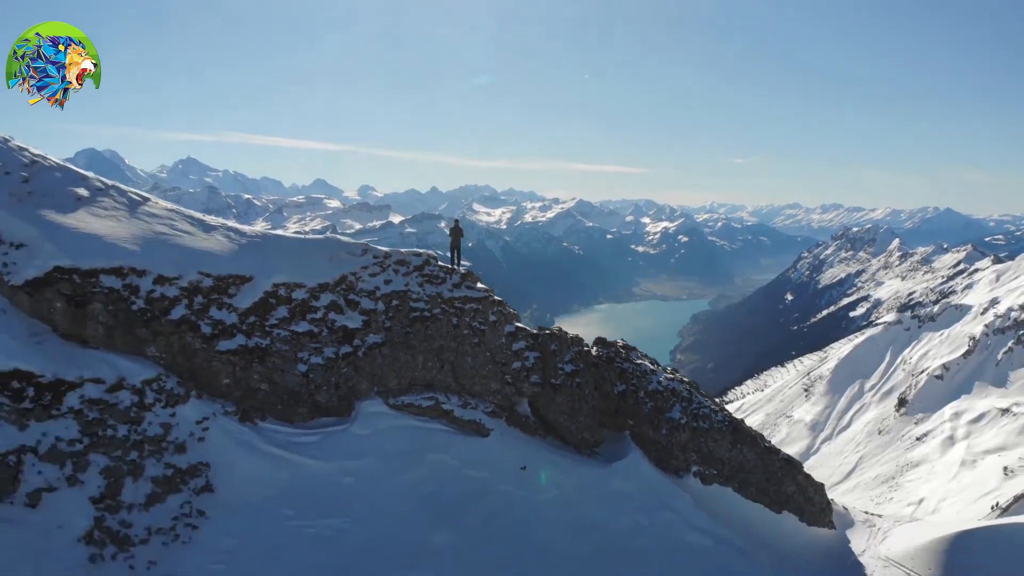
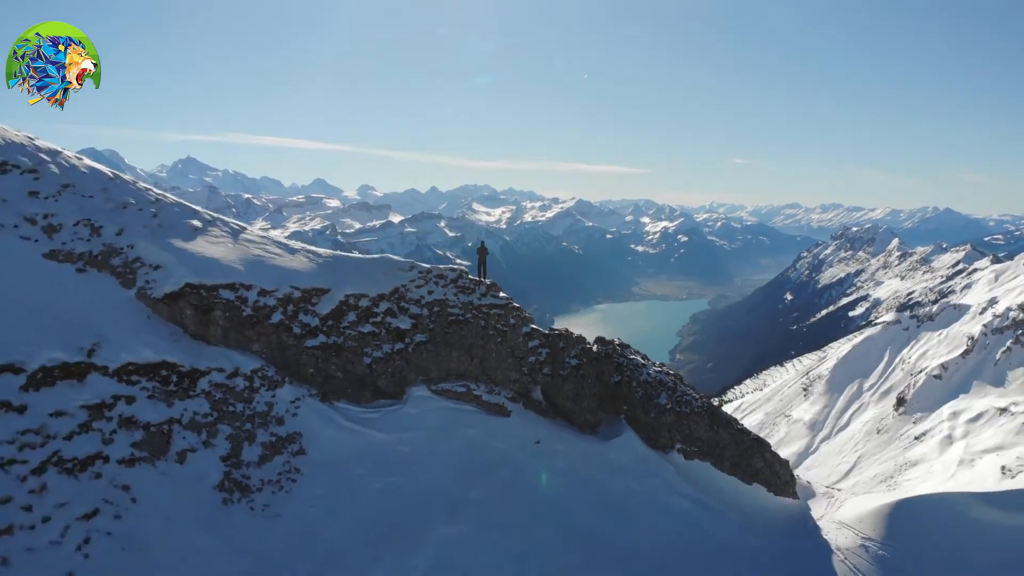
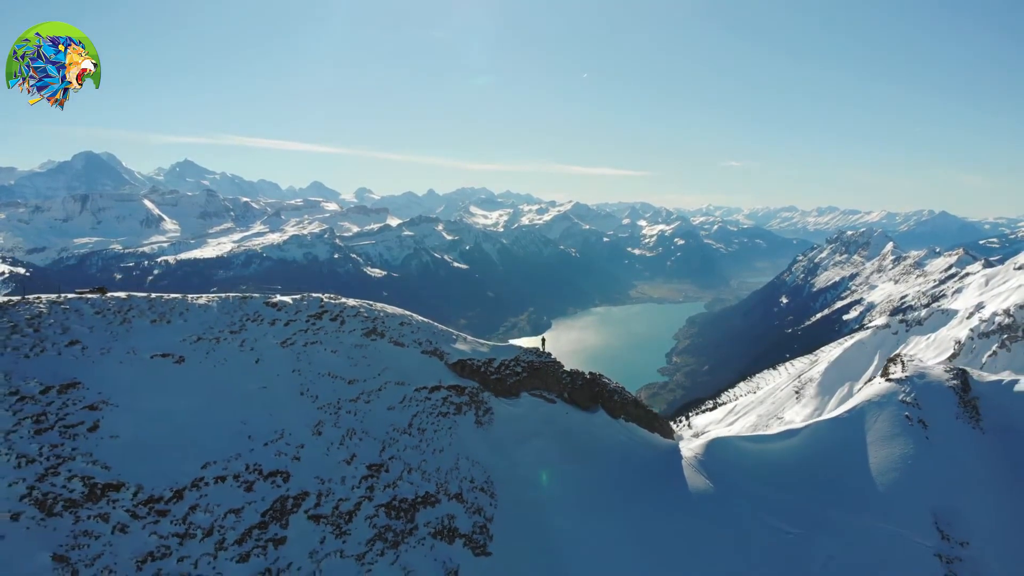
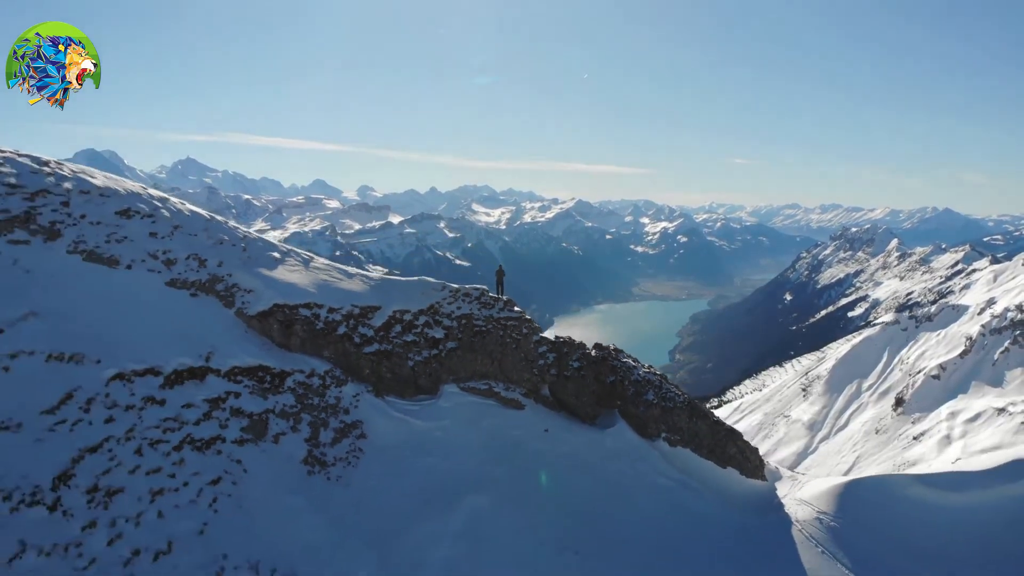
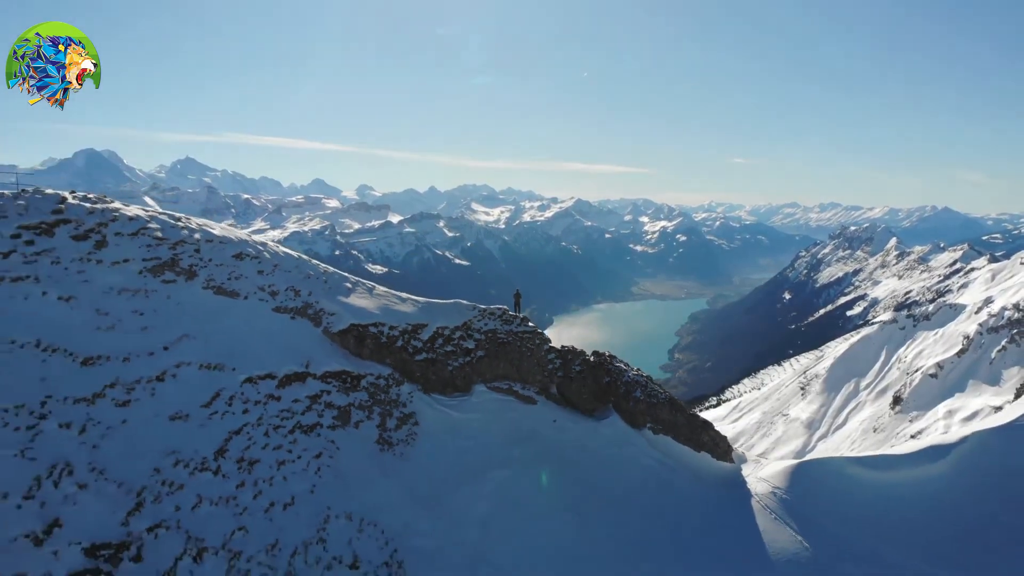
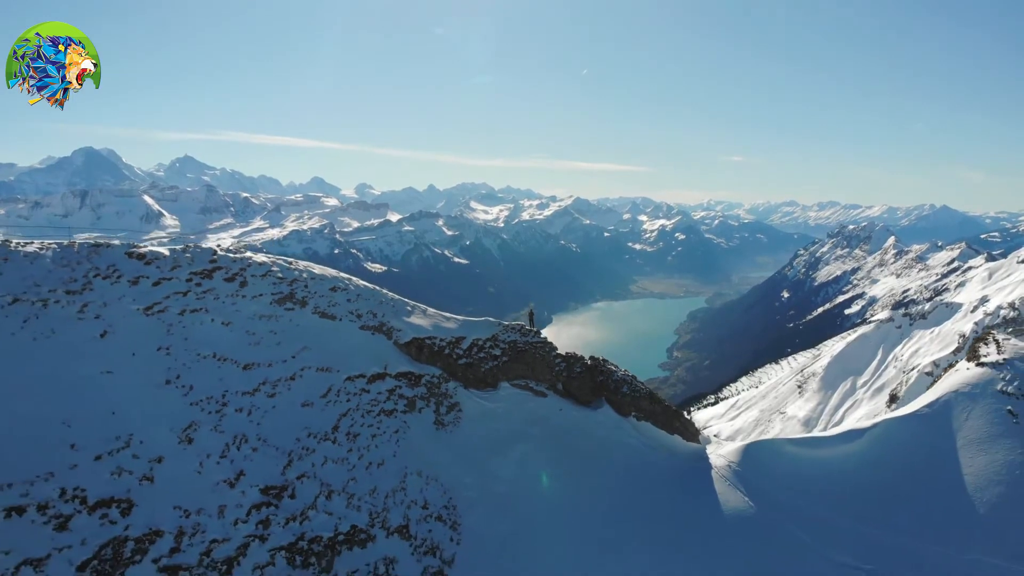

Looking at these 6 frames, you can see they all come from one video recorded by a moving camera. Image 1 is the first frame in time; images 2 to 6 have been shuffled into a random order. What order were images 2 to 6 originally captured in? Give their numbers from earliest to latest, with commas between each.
2, 4, 5, 6, 3
